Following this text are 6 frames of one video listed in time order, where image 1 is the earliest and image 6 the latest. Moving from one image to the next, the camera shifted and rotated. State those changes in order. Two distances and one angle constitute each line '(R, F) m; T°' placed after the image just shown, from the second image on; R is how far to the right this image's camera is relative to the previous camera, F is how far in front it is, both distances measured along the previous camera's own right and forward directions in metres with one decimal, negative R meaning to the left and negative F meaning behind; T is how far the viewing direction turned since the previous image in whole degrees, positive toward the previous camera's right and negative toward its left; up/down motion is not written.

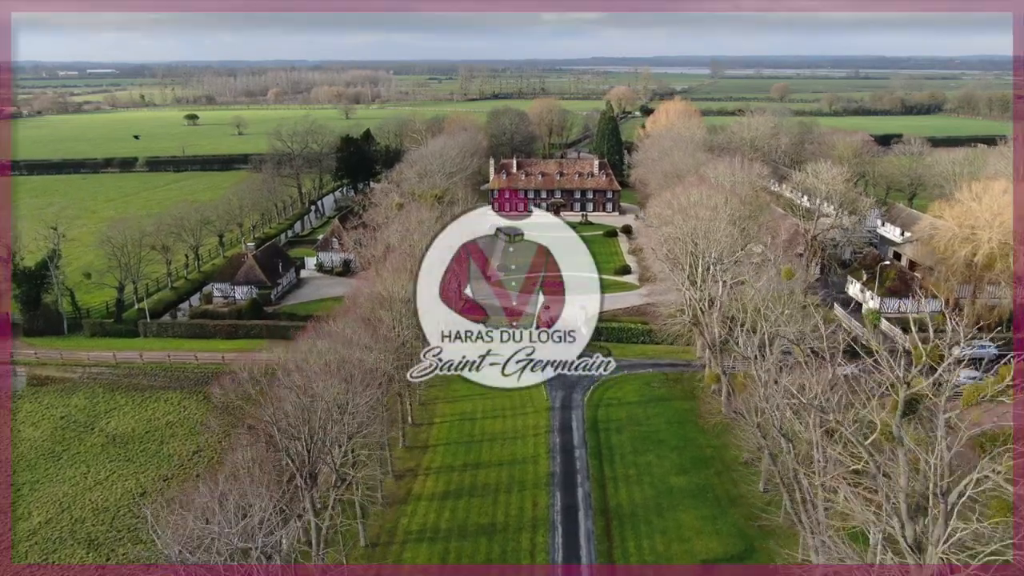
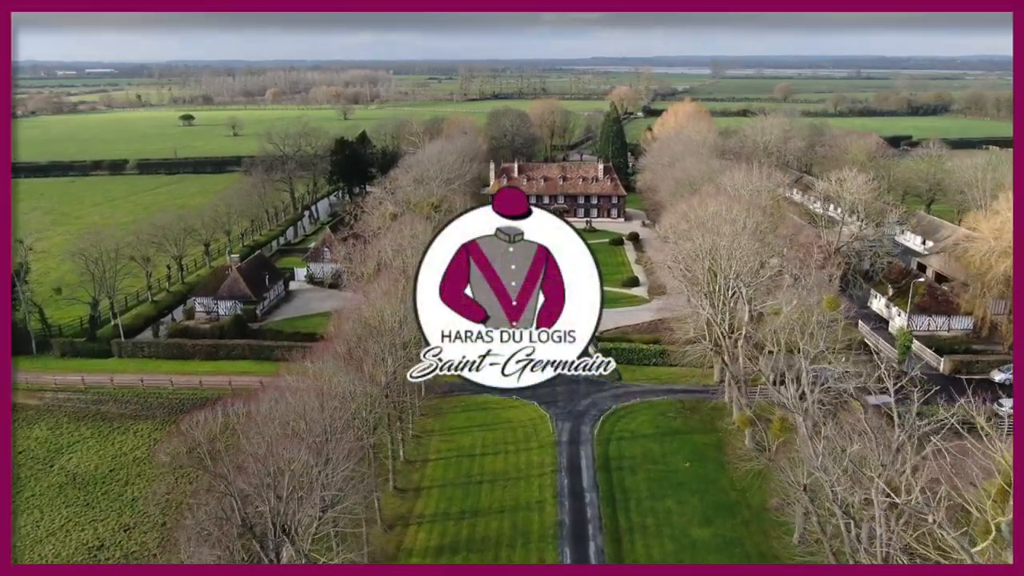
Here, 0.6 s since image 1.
(-0.1, +3.5) m; 0°
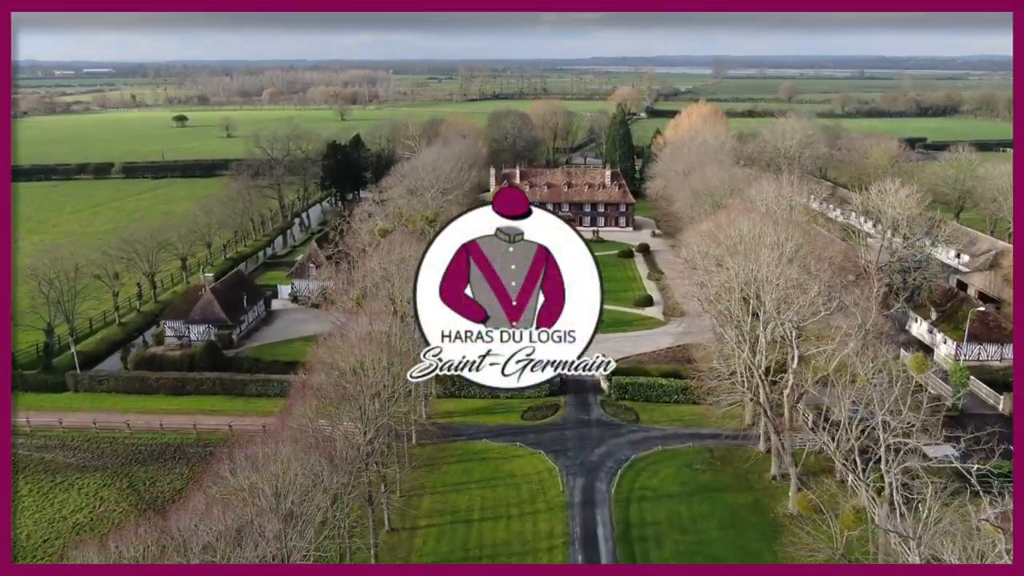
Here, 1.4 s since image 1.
(-0.2, +5.0) m; 0°
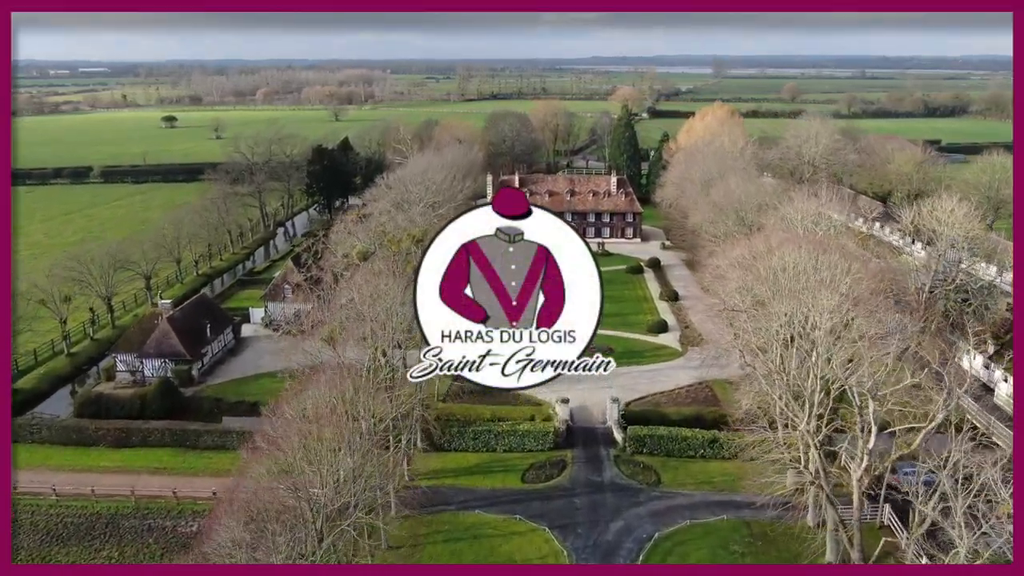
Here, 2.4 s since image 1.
(0.0, +5.8) m; 0°
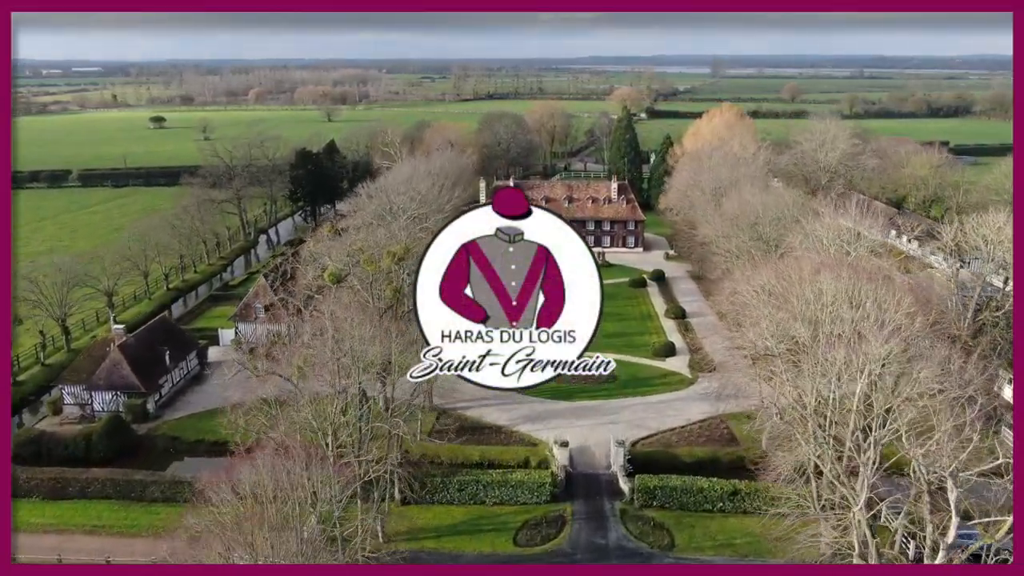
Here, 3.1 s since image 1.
(+0.3, +4.3) m; 0°
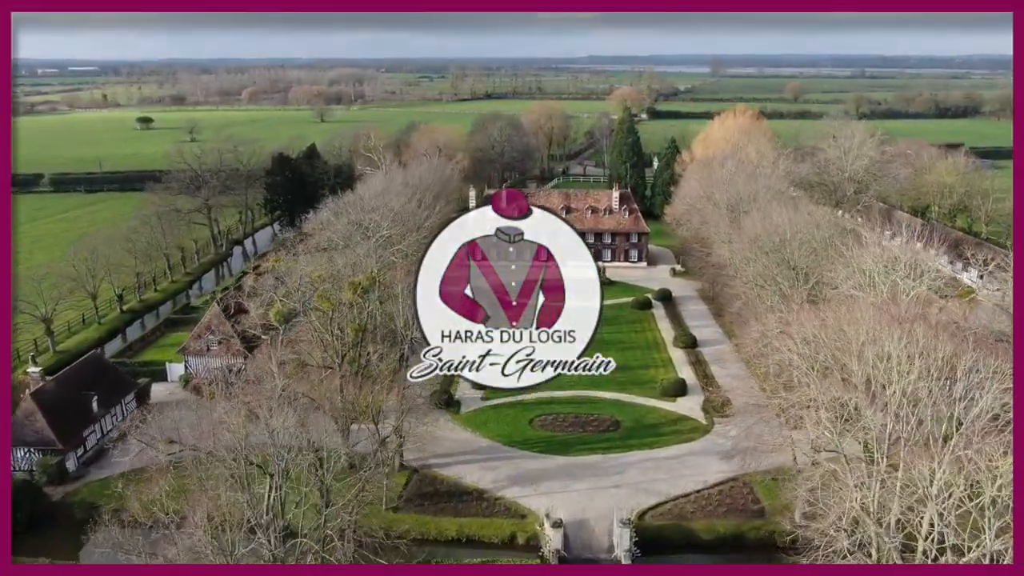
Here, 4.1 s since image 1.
(+0.7, +5.7) m; 0°
